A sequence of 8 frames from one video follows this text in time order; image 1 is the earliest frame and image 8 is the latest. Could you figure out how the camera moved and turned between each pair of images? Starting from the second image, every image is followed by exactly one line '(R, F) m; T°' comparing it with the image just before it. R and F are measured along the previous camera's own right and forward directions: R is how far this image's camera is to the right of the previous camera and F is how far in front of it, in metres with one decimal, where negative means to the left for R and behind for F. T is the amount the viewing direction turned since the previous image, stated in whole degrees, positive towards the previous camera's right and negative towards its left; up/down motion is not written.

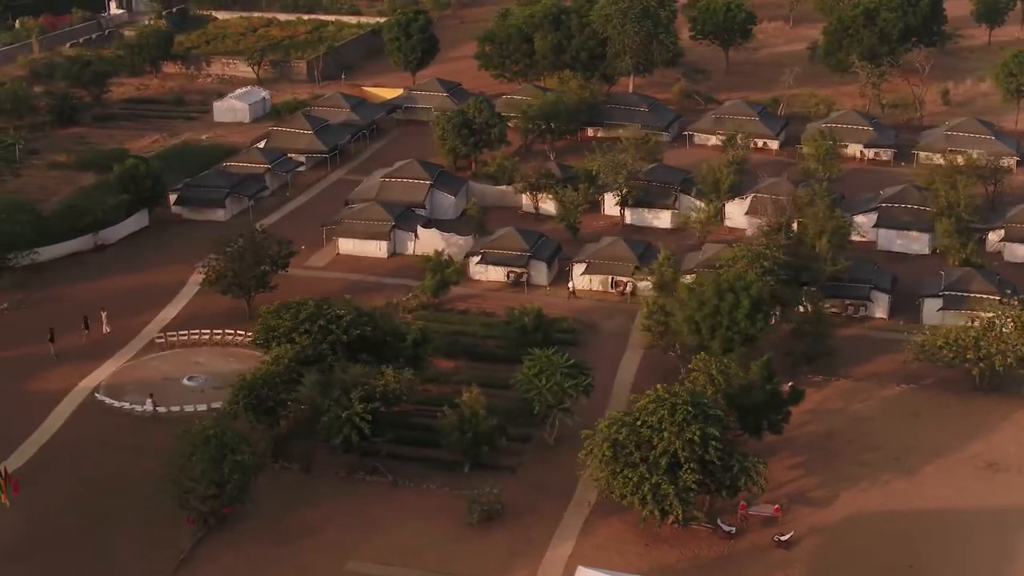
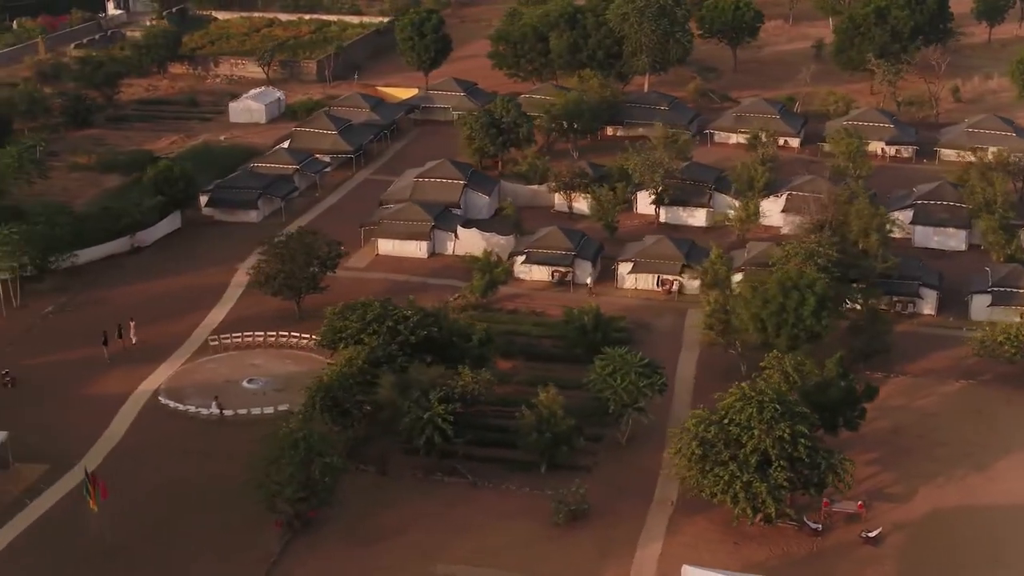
(-2.4, -0.1) m; +2°
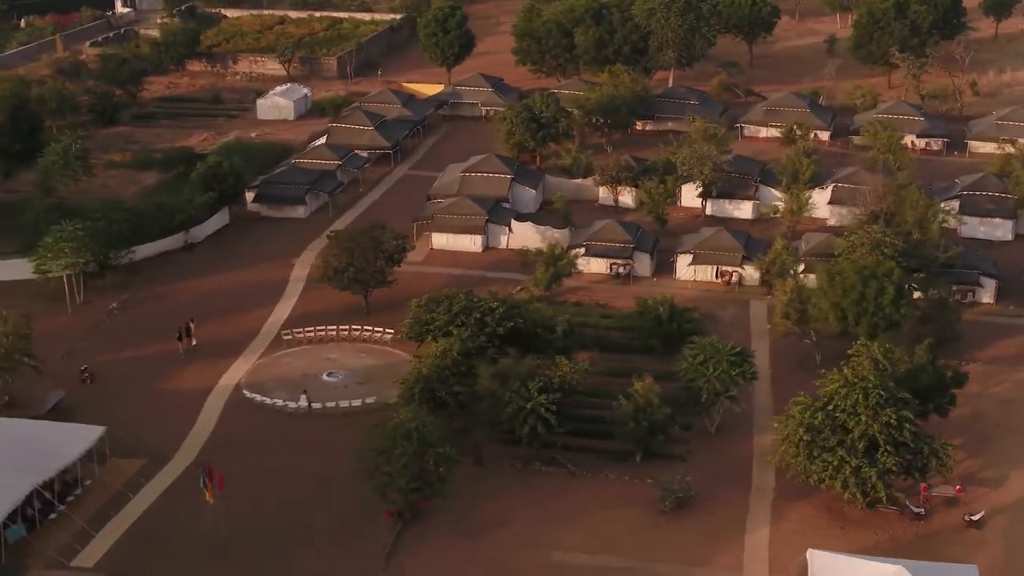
(-2.8, -0.4) m; +2°
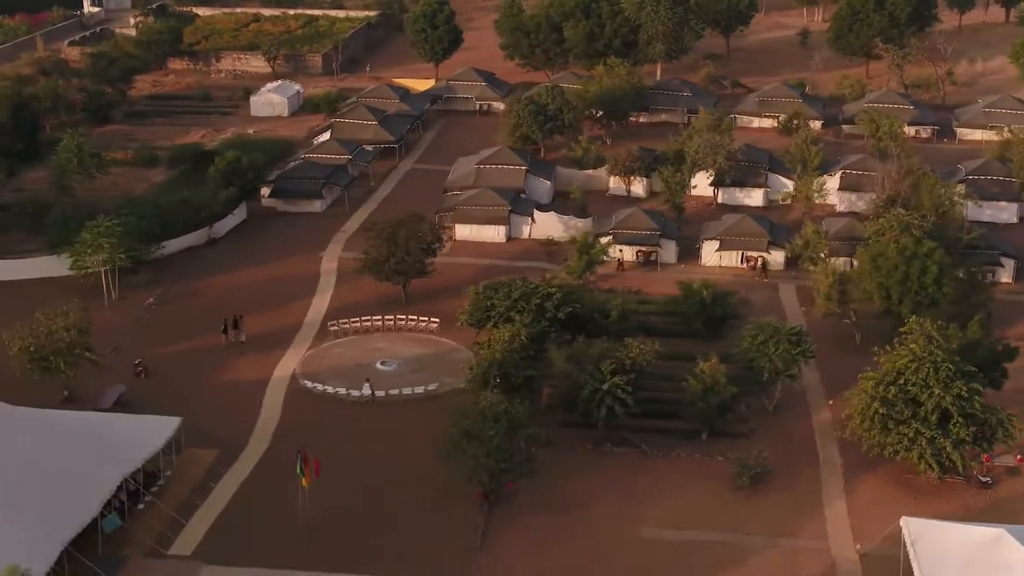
(-3.3, -0.6) m; +4°
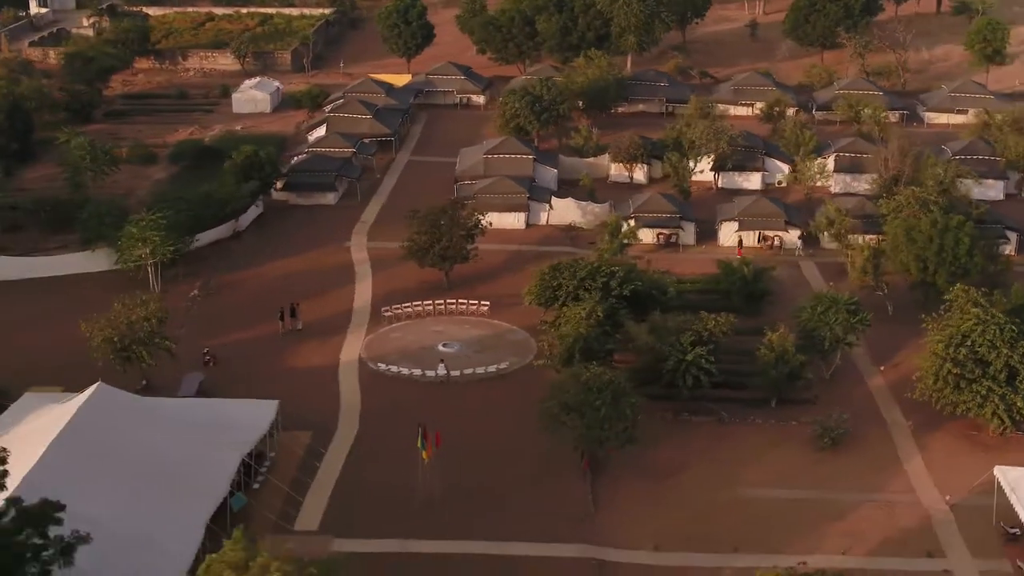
(-4.7, -1.2) m; +6°
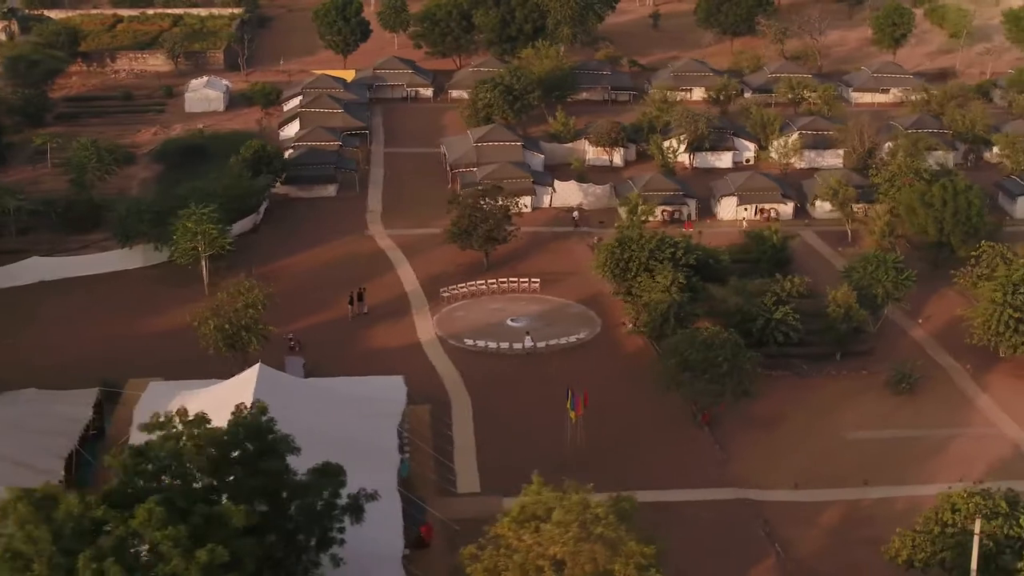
(-7.8, -1.7) m; +9°
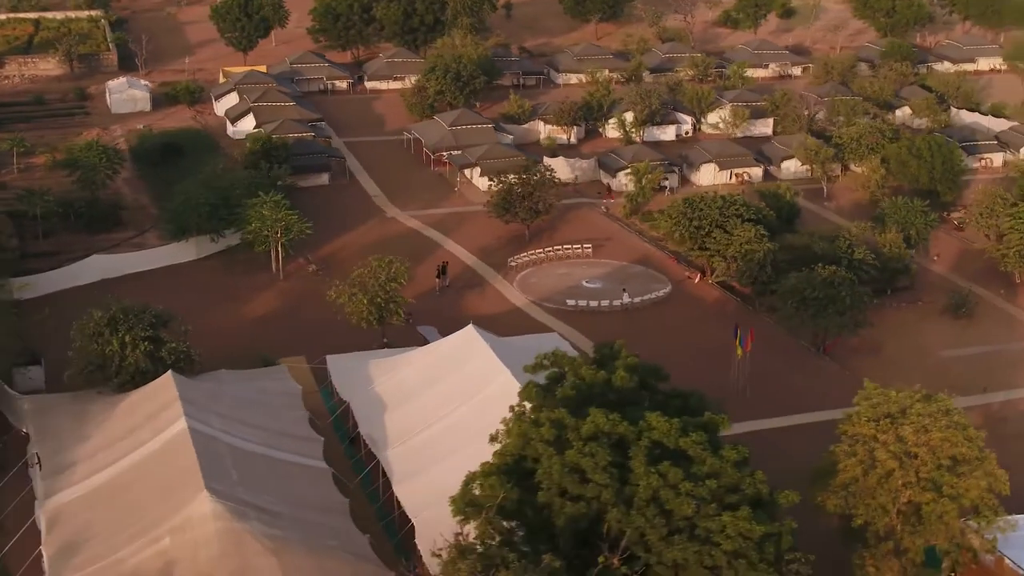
(-12.6, -1.7) m; +15°
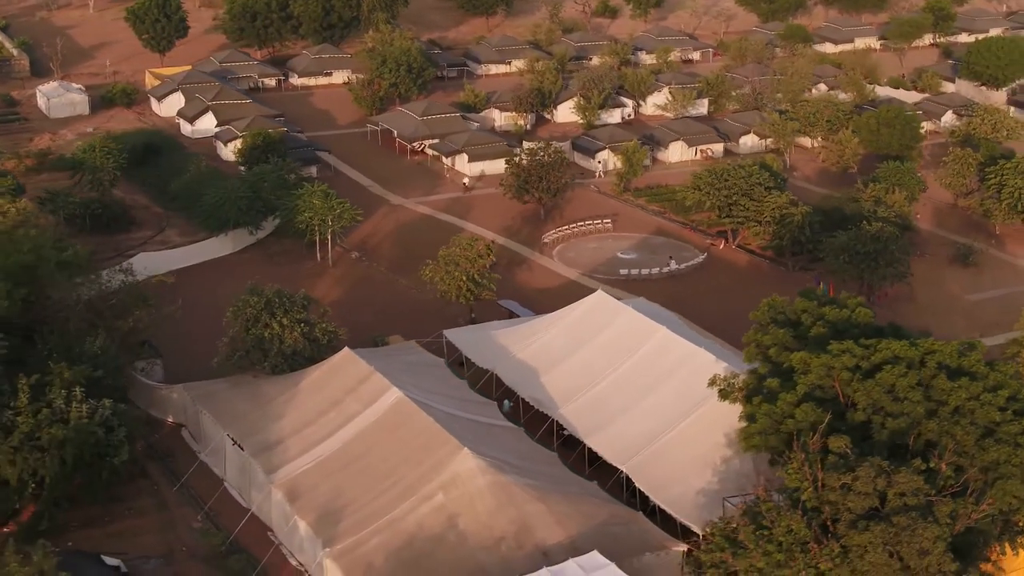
(-10.2, -1.2) m; +12°
